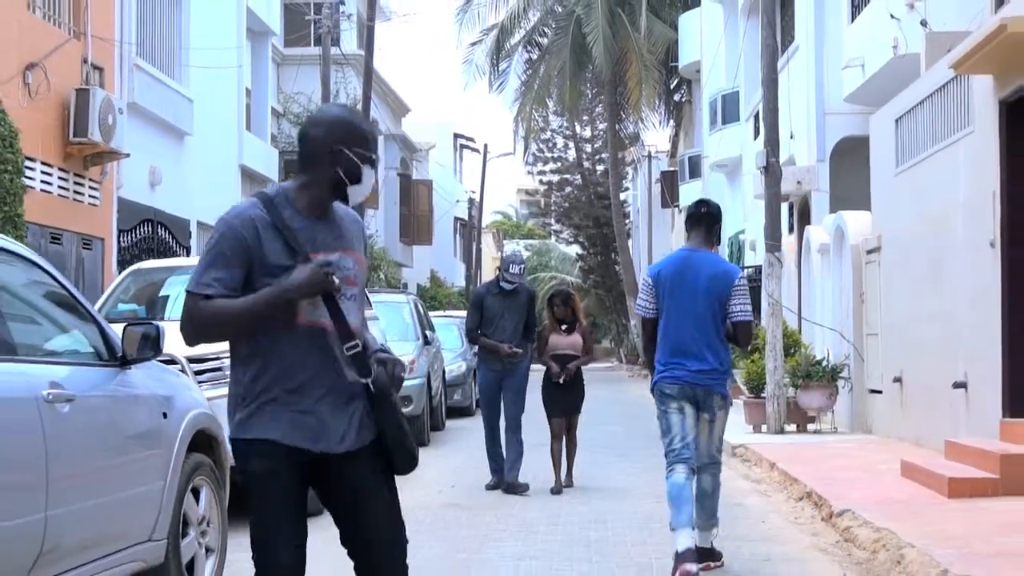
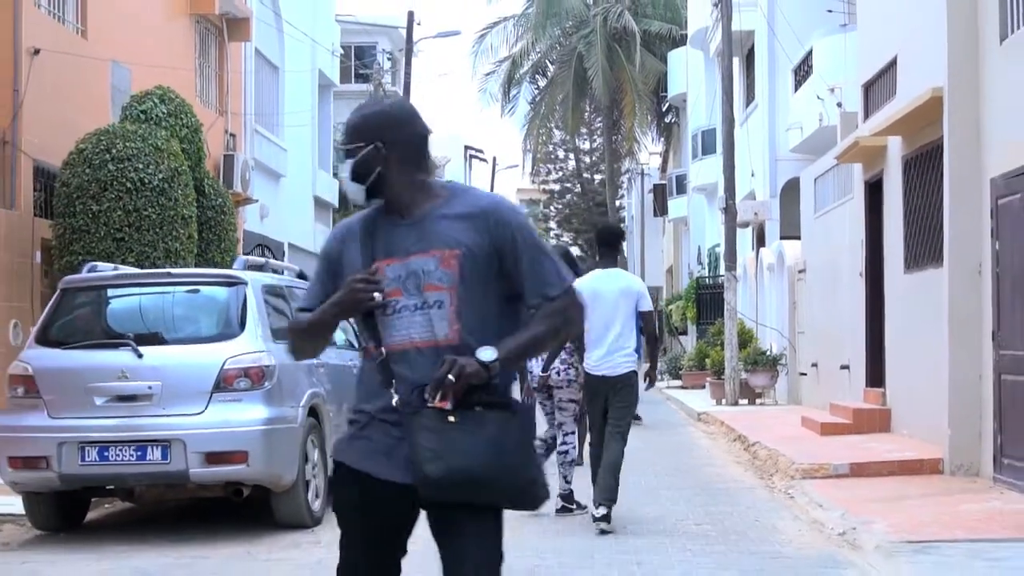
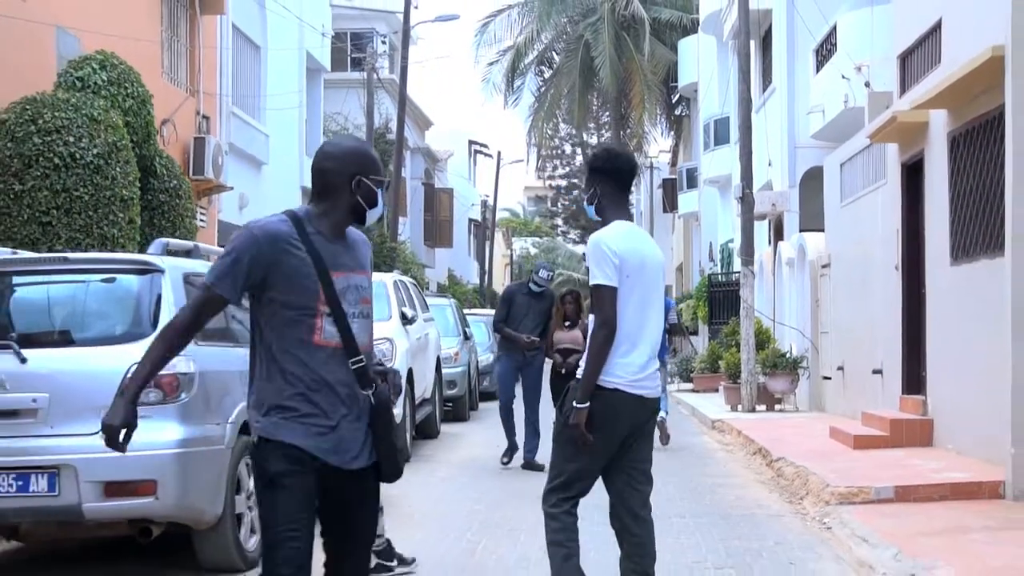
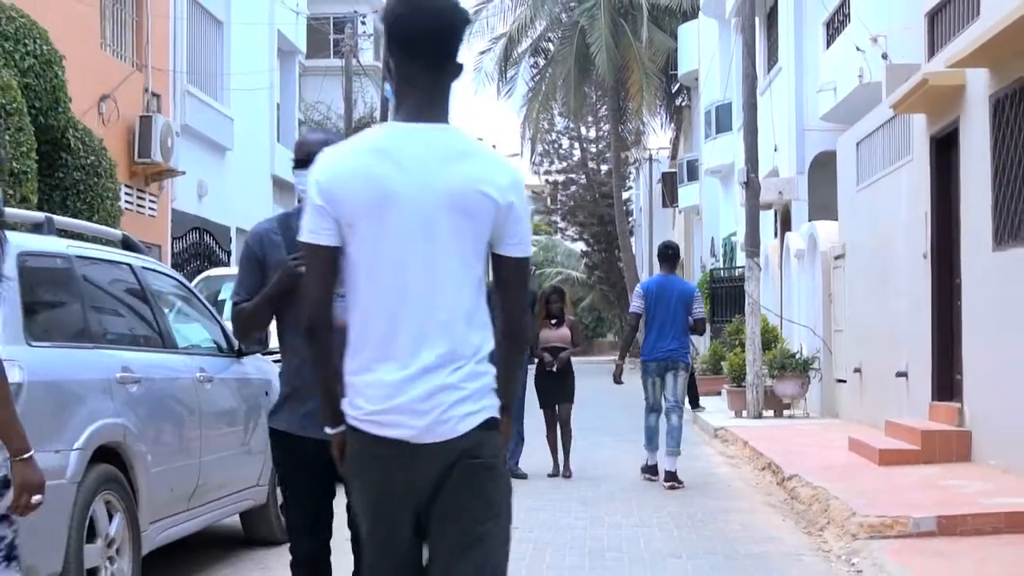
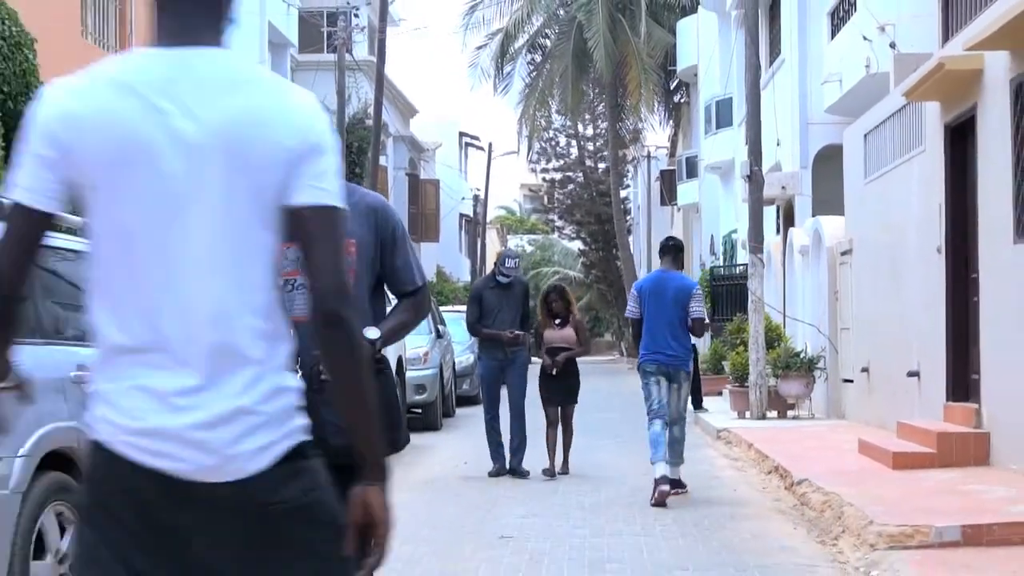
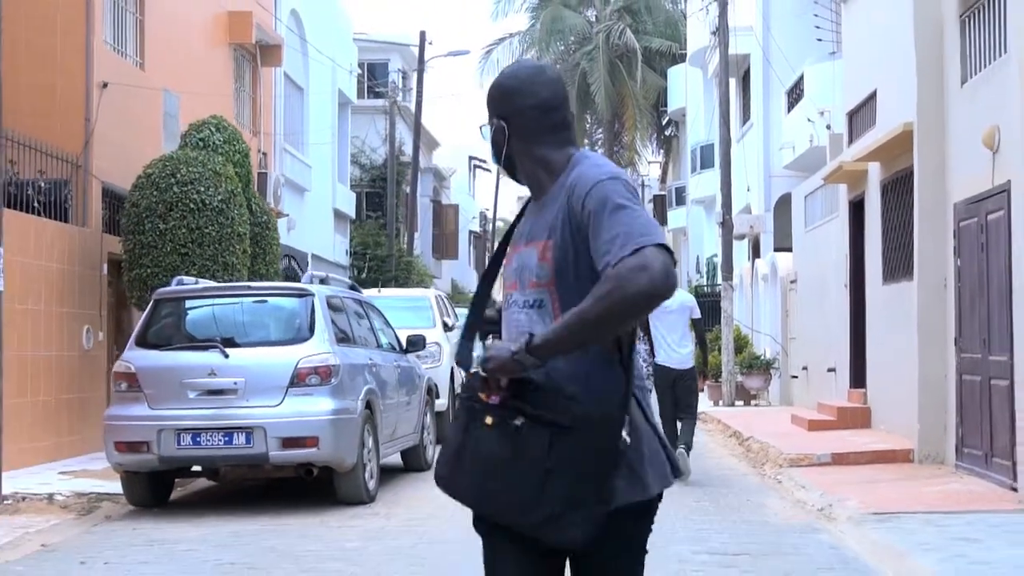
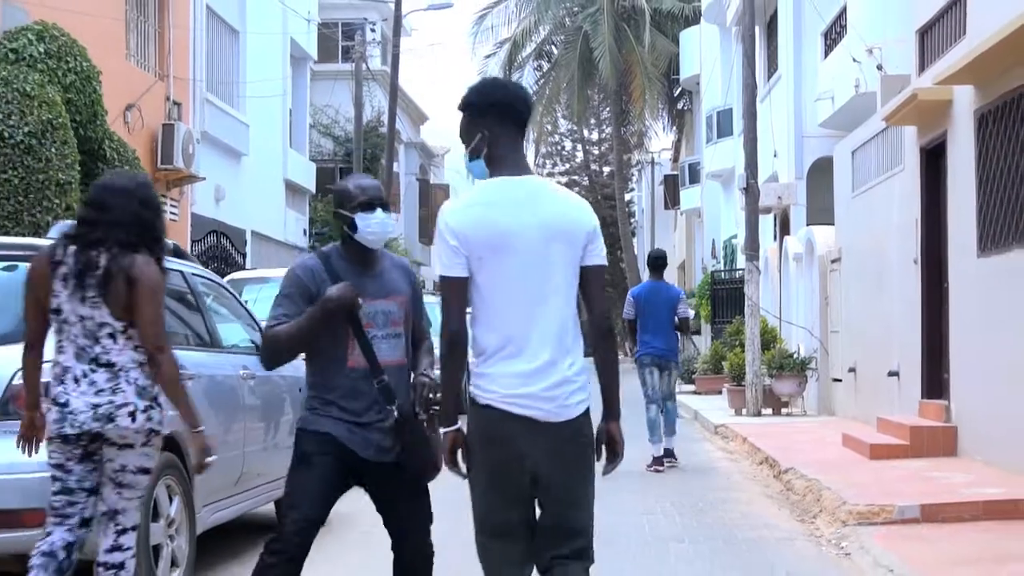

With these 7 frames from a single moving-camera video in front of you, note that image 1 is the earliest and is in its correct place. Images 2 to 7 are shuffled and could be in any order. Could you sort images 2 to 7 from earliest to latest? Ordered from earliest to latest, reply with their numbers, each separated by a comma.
5, 4, 7, 3, 2, 6
